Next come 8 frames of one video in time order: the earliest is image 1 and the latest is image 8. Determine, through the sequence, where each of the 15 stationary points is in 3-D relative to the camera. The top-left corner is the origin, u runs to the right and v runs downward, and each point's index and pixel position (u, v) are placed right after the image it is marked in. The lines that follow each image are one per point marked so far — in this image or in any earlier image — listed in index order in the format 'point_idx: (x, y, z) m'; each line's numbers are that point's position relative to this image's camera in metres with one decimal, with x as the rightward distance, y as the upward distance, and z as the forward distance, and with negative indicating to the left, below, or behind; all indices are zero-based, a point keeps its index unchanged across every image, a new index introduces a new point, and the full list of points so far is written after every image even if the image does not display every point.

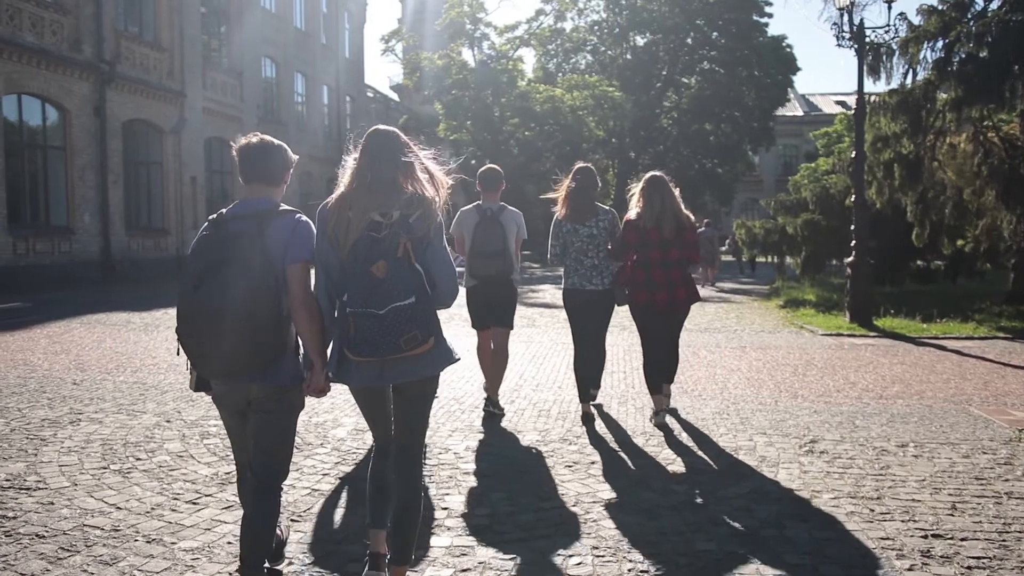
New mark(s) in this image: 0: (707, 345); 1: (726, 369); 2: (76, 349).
0: (+2.1, -0.6, +10.5) m
1: (+2.0, -0.8, +8.9) m
2: (-4.9, -0.7, +10.7) m
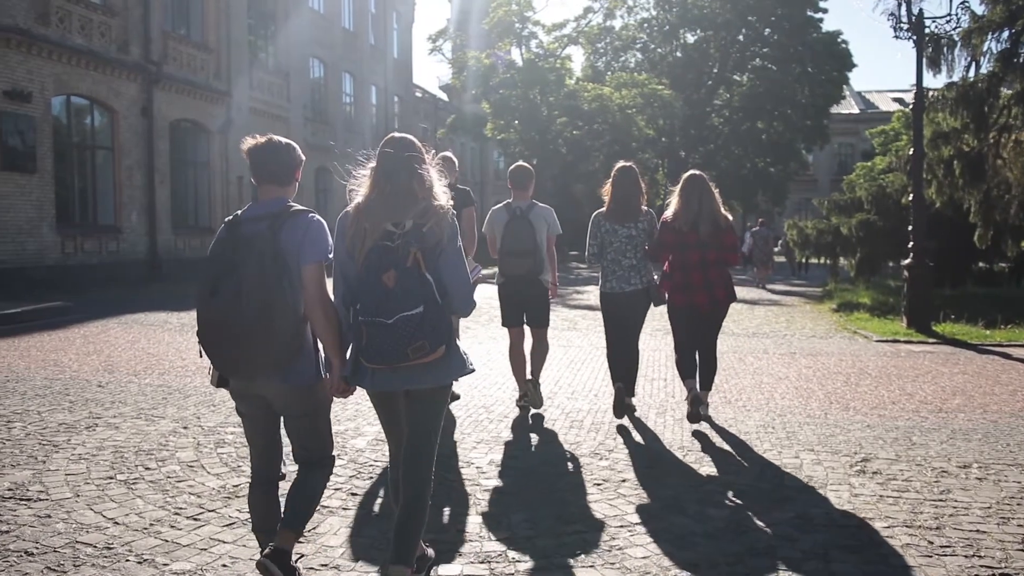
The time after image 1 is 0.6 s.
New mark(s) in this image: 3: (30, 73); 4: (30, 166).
0: (+2.5, -0.7, +10.1) m
1: (+2.3, -0.8, +8.4) m
2: (-4.5, -0.7, +10.6) m
3: (-9.9, +4.4, +19.6) m
4: (-9.8, +2.5, +19.5) m
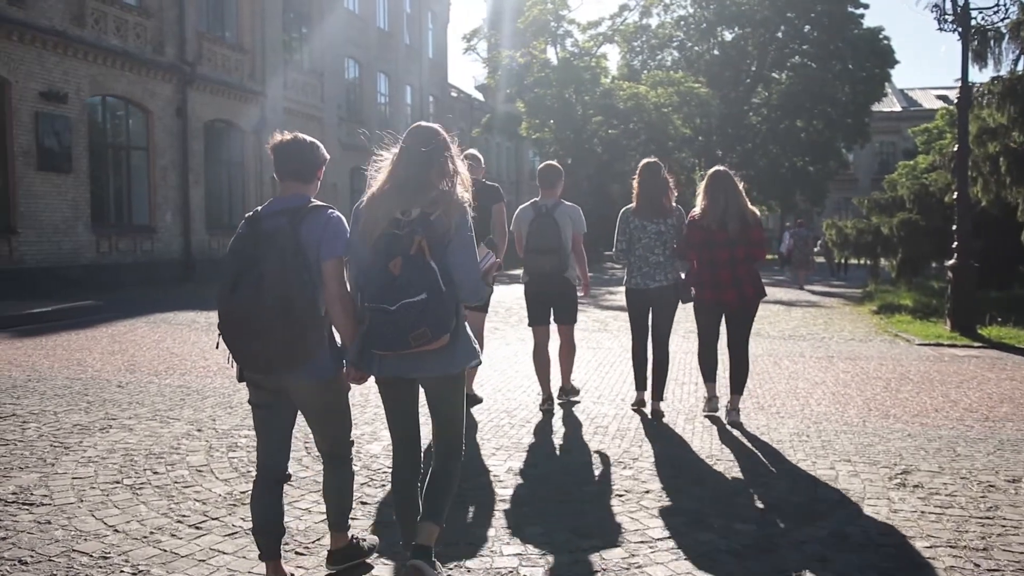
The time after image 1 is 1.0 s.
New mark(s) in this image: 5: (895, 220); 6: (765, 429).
0: (+2.8, -0.7, +9.7) m
1: (+2.5, -0.8, +8.1) m
2: (-4.2, -0.7, +10.5) m
3: (-9.2, +4.4, +19.7) m
4: (-9.1, +2.5, +19.6) m
5: (+7.8, +1.4, +19.6) m
6: (+1.7, -1.0, +6.4) m
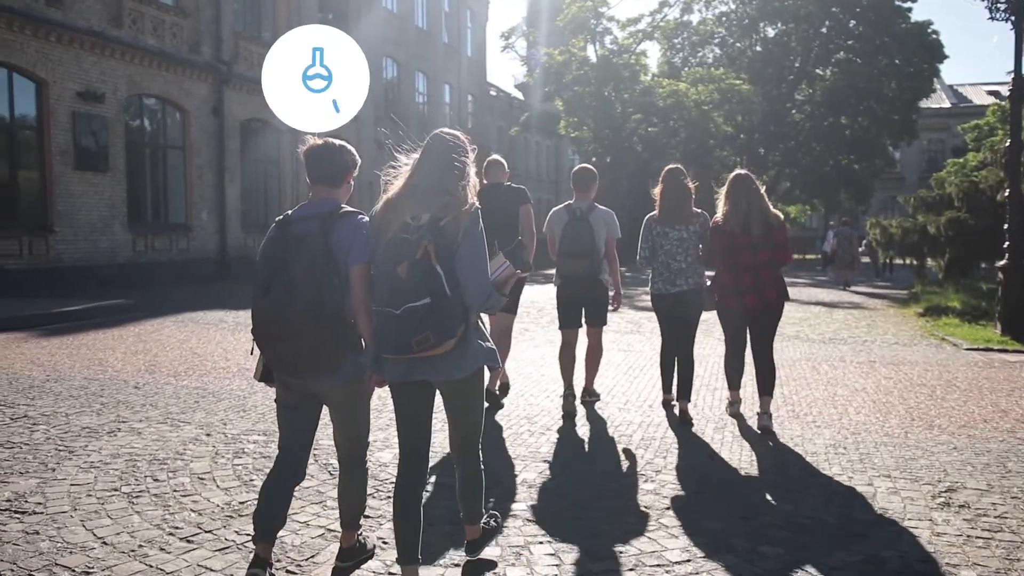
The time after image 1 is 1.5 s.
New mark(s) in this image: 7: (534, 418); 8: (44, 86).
0: (+3.1, -0.7, +9.3) m
1: (+2.7, -0.8, +7.7) m
2: (-3.9, -0.7, +10.4) m
3: (-8.5, +4.4, +19.8) m
4: (-8.4, +2.5, +19.7) m
5: (+8.5, +1.4, +18.9) m
6: (+1.8, -1.0, +6.1) m
7: (+0.2, -0.9, +6.9) m
8: (-9.0, +3.9, +18.4) m
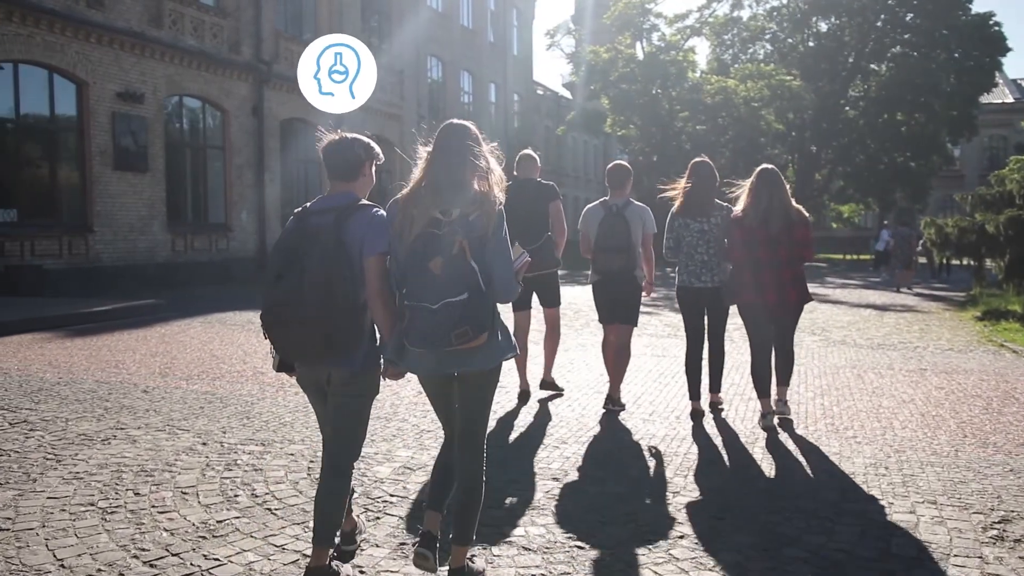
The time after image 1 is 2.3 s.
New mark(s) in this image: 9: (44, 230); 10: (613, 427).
0: (+3.3, -0.7, +8.7) m
1: (+2.8, -0.8, +7.1) m
2: (-3.6, -0.7, +10.2) m
3: (-7.7, +4.4, +19.8) m
4: (-7.6, +2.5, +19.7) m
5: (+9.3, +1.3, +18.0) m
6: (+1.9, -1.0, +5.5) m
7: (+0.3, -1.0, +6.5) m
8: (-8.2, +3.9, +18.5) m
9: (-8.6, +1.1, +17.6) m
10: (+0.7, -1.0, +6.6) m
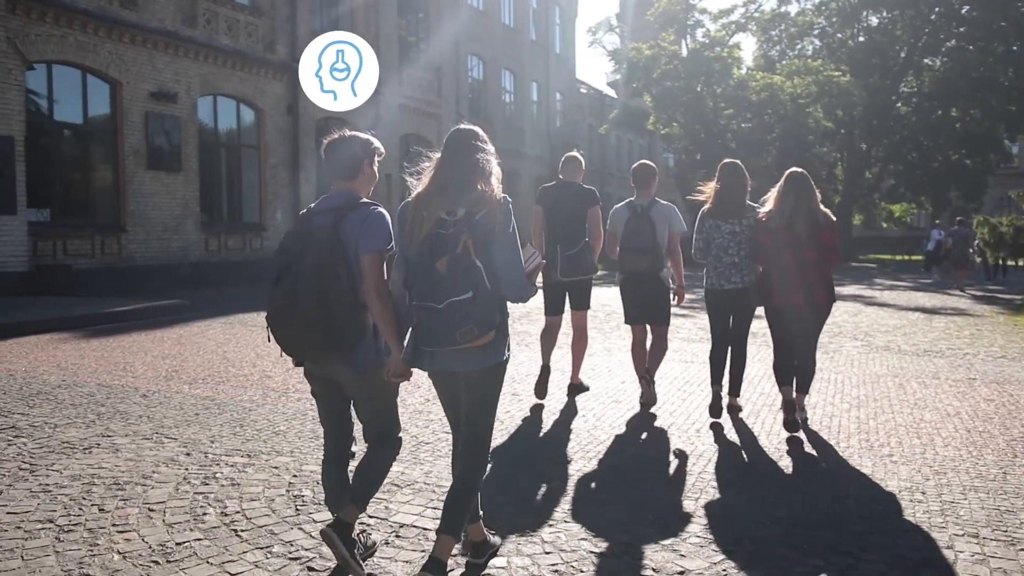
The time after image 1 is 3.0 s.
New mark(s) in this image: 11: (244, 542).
0: (+3.4, -0.7, +8.1) m
1: (+2.9, -0.8, +6.5) m
2: (-3.3, -0.7, +9.9) m
3: (-7.0, +4.4, +19.7) m
4: (-6.9, +2.5, +19.6) m
5: (+9.9, +1.3, +17.1) m
6: (+1.9, -1.0, +5.0) m
7: (+0.3, -1.0, +6.0) m
8: (-7.6, +3.9, +18.4) m
9: (-8.0, +1.1, +17.5) m
10: (+0.7, -1.0, +6.1) m
11: (-1.1, -1.1, +4.1) m
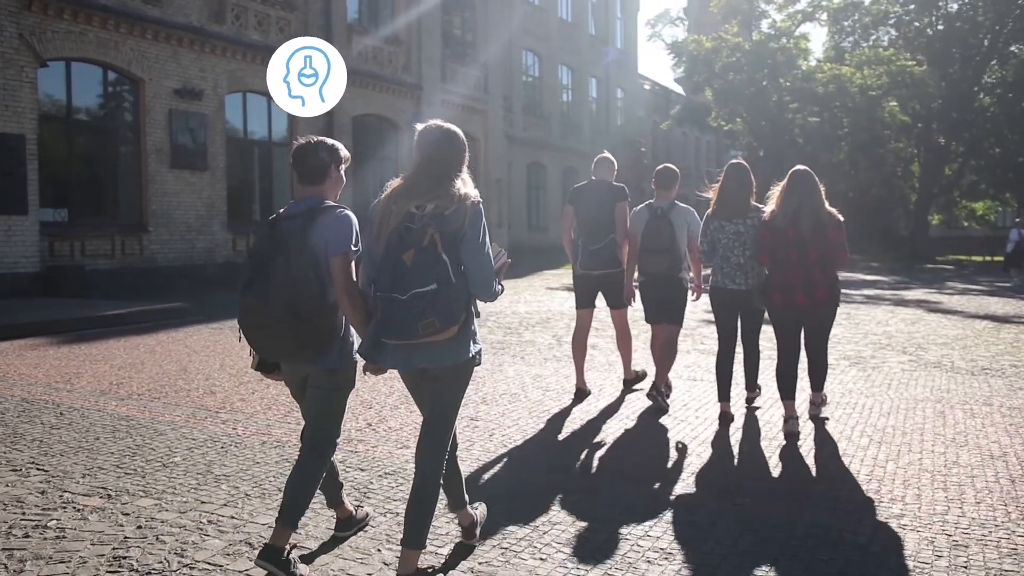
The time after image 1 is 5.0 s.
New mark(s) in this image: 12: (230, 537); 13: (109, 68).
0: (+3.2, -0.8, +6.7) m
1: (+2.6, -0.9, +5.2) m
2: (-3.4, -0.7, +9.1) m
3: (-6.2, +4.4, +19.2) m
4: (-6.2, +2.5, +19.1) m
5: (+10.3, +1.2, +15.2) m
6: (+1.4, -1.0, +3.8) m
7: (-0.1, -1.0, +4.9) m
8: (-7.0, +3.9, +17.9) m
9: (-7.4, +1.0, +17.1) m
10: (+0.4, -1.0, +4.9) m
11: (-1.7, -1.1, +3.1) m
12: (-1.2, -1.0, +4.1) m
13: (-7.3, +4.0, +17.4) m
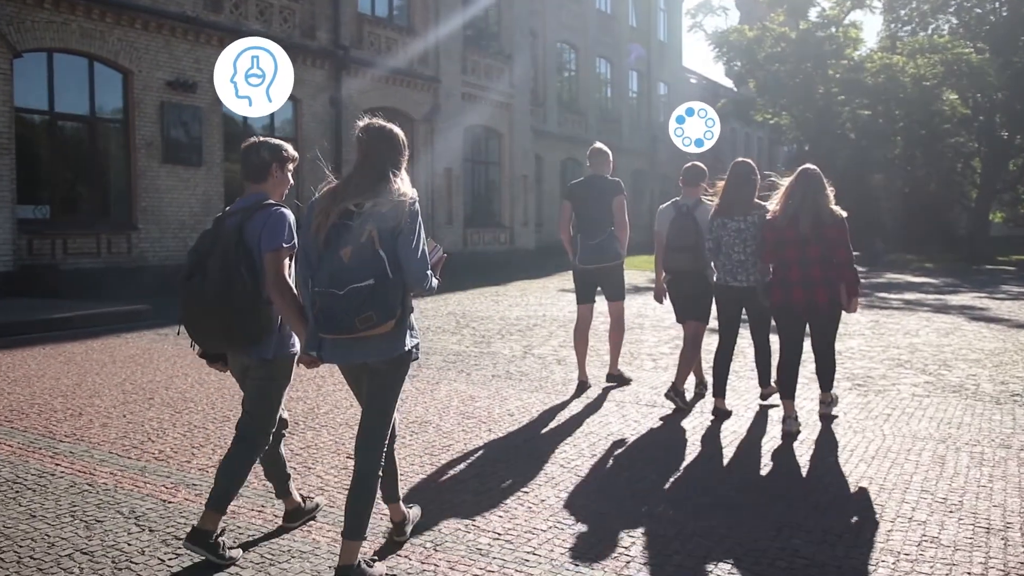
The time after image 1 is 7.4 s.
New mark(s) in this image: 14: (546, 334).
0: (+2.6, -0.8, +5.3) m
1: (+1.9, -0.9, +3.9) m
2: (-3.8, -0.7, +8.1) m
3: (-6.0, +4.4, +18.3) m
4: (-6.0, +2.5, +18.2) m
5: (+10.3, +1.1, +13.4) m
6: (+0.6, -1.1, +2.5) m
7: (-0.8, -1.0, +3.7) m
8: (-6.8, +3.8, +17.1) m
9: (-7.3, +1.0, +16.3) m
10: (-0.3, -1.0, +3.7) m
11: (-2.5, -1.2, +2.1) m
12: (-1.9, -1.1, +2.9) m
13: (-7.2, +4.0, +16.6) m
14: (+0.4, -0.5, +10.7) m
